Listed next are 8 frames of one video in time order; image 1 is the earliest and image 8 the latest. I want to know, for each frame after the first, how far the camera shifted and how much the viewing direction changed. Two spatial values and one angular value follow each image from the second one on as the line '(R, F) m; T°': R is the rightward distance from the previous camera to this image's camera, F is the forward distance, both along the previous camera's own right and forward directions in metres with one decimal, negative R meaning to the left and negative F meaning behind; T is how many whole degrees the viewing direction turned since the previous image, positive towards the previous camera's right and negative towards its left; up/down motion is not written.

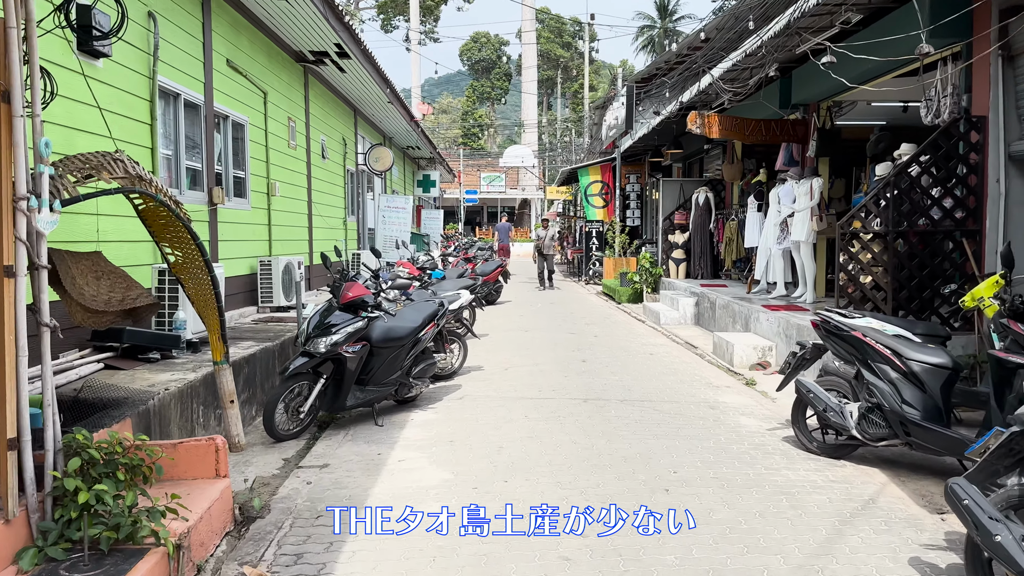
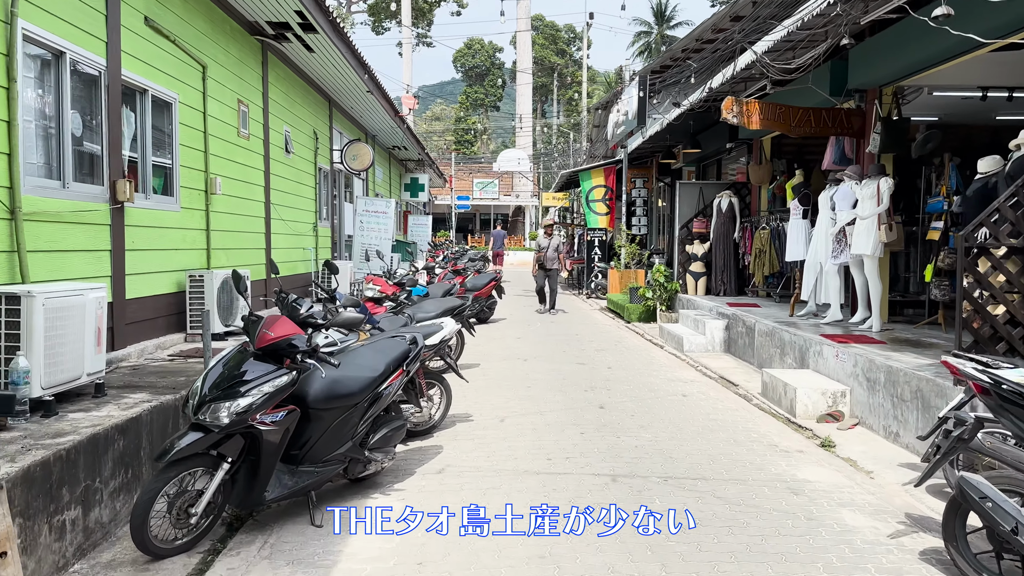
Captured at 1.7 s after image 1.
(0.0, +1.7) m; +1°
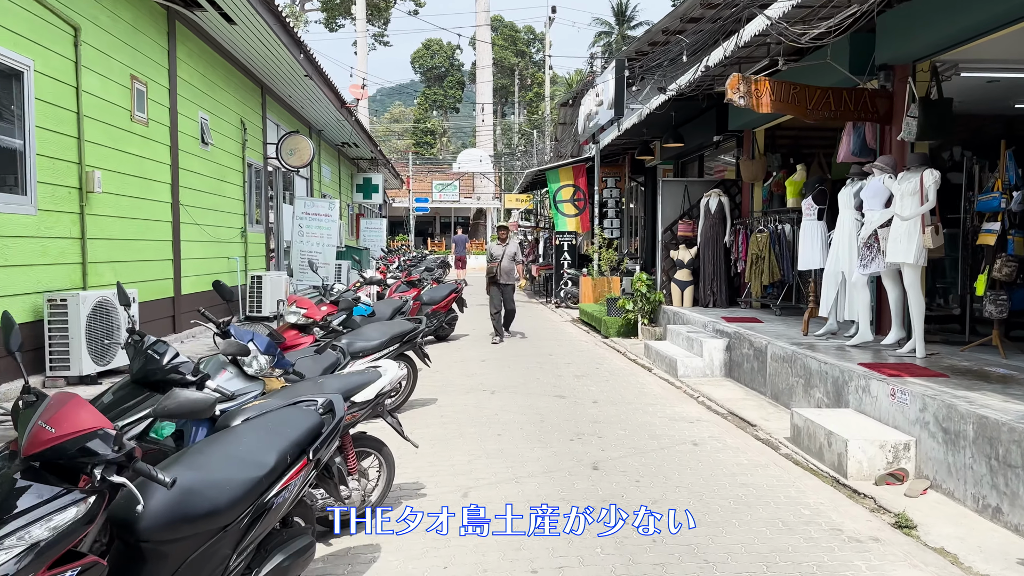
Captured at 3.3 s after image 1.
(0.0, +1.5) m; +3°
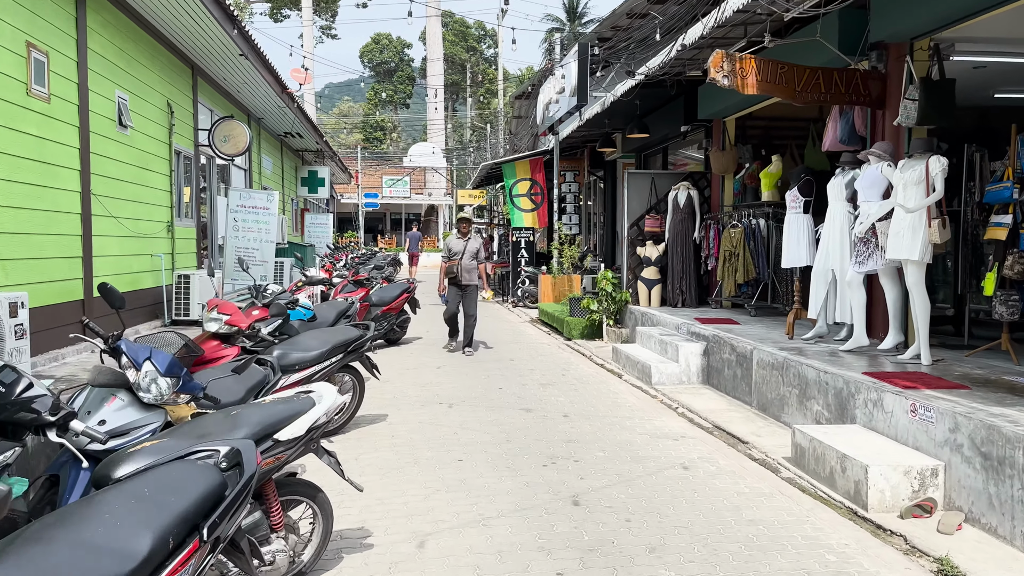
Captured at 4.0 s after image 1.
(-0.1, +0.8) m; +3°
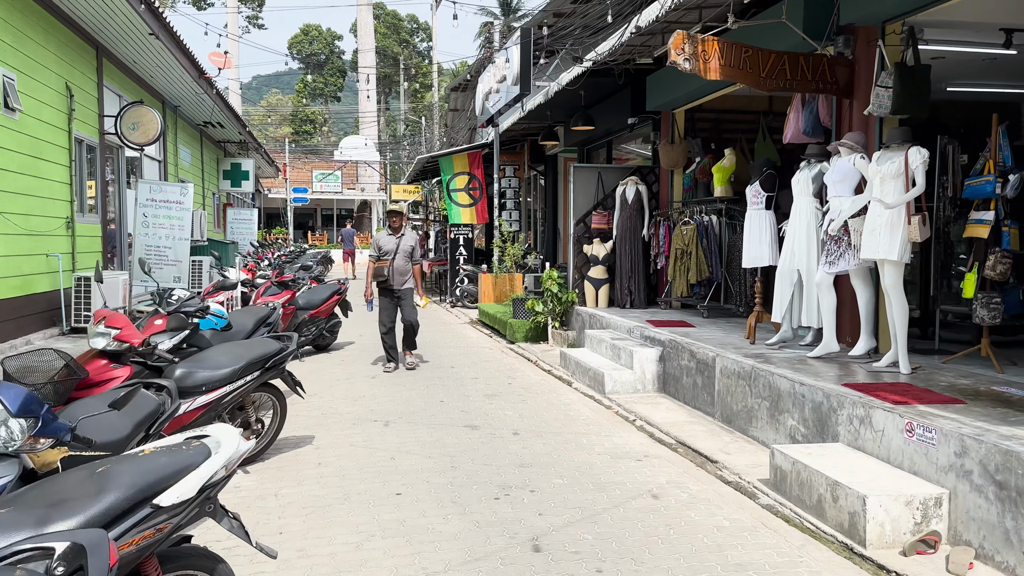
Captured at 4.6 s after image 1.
(-0.1, +0.6) m; +5°
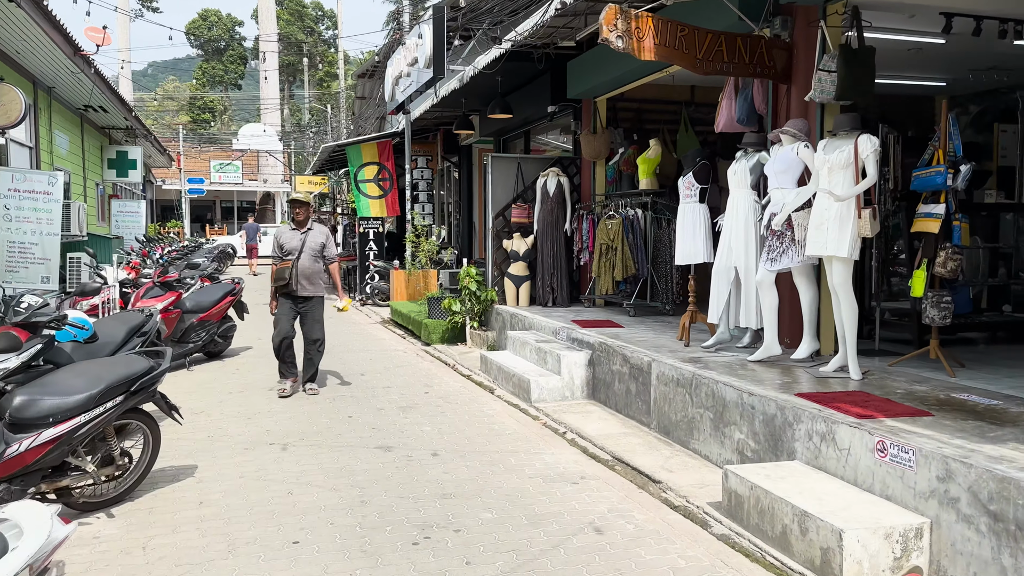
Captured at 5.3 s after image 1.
(0.0, +0.6) m; +6°
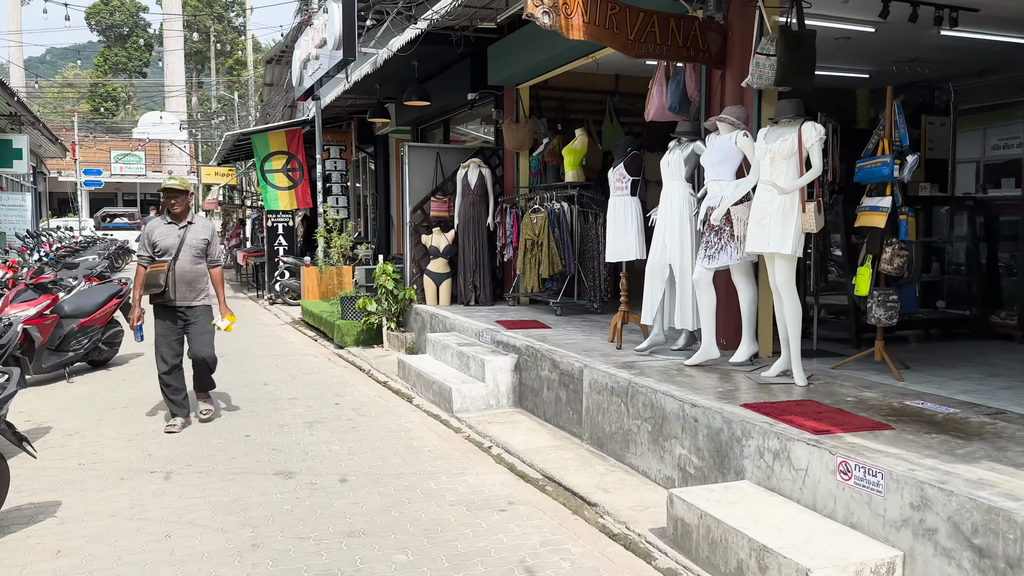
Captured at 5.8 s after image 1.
(0.0, +0.5) m; +6°
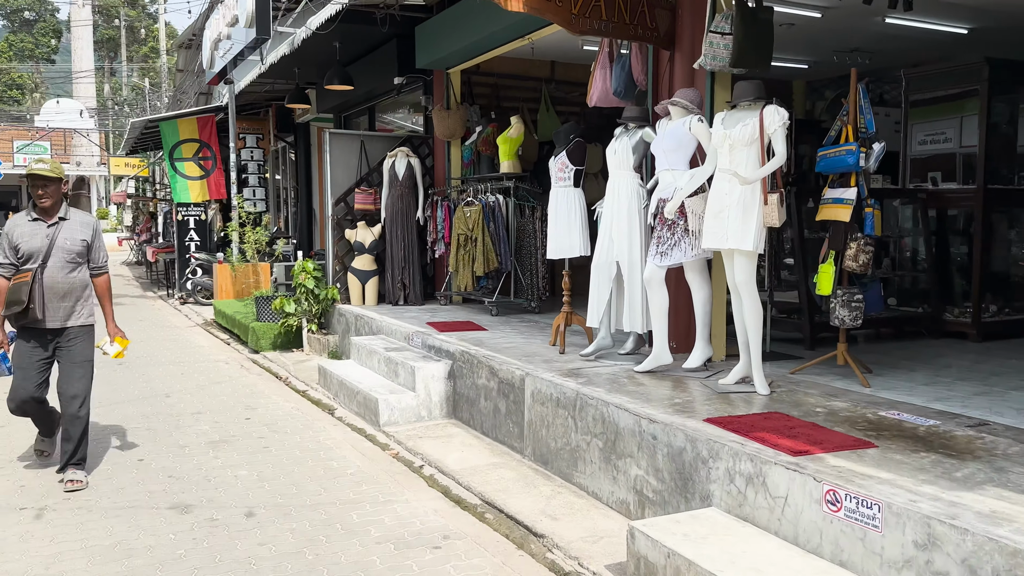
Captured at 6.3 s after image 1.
(0.0, +0.5) m; +5°
